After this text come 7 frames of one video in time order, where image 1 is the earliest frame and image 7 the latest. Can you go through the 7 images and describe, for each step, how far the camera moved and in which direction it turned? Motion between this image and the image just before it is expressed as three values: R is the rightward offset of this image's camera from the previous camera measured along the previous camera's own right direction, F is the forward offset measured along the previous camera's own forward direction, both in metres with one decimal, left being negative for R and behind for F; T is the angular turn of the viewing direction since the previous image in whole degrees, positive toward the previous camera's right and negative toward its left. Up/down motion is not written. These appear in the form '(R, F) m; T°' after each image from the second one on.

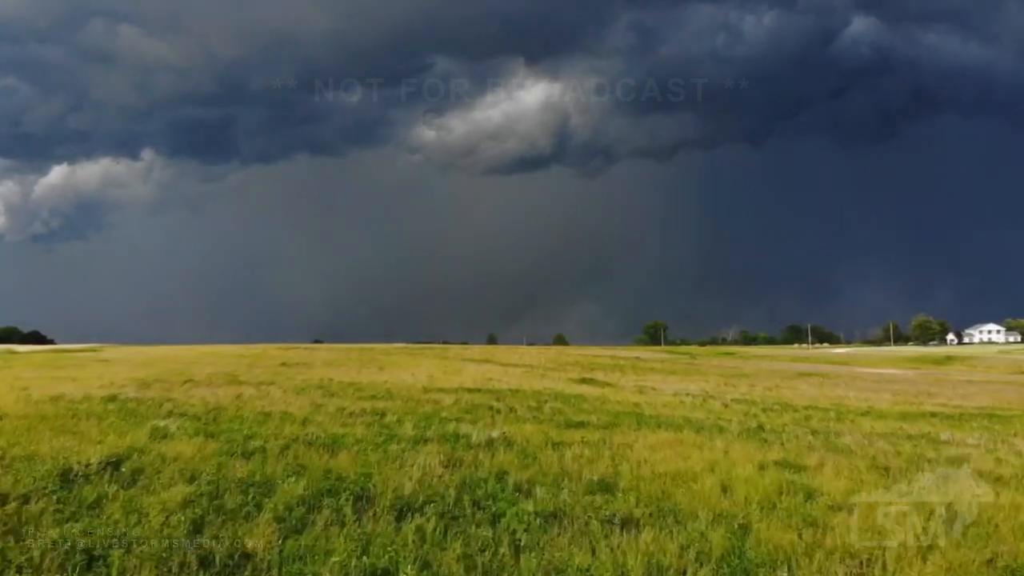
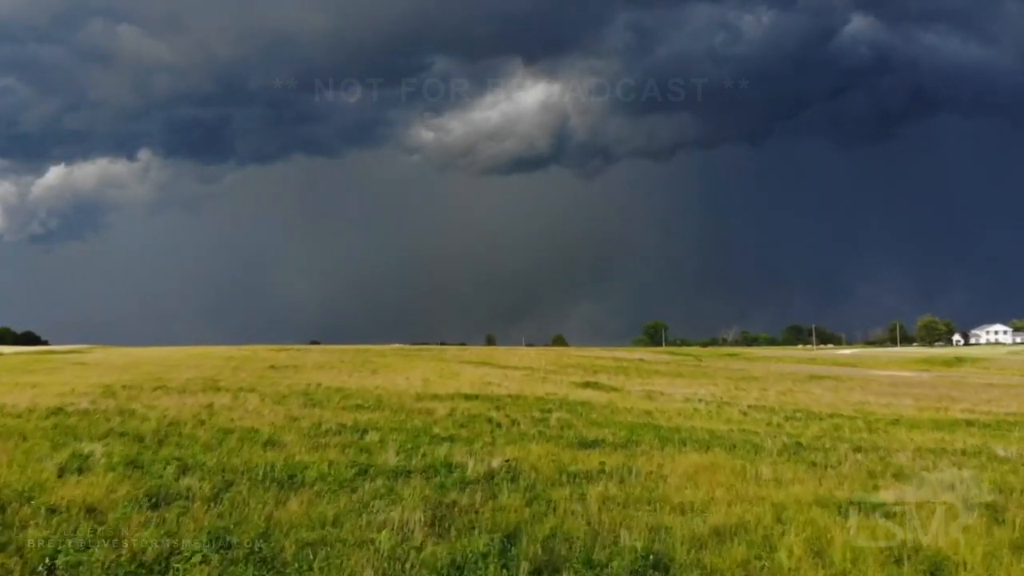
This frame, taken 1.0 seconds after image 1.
(-0.1, +1.5) m; 0°
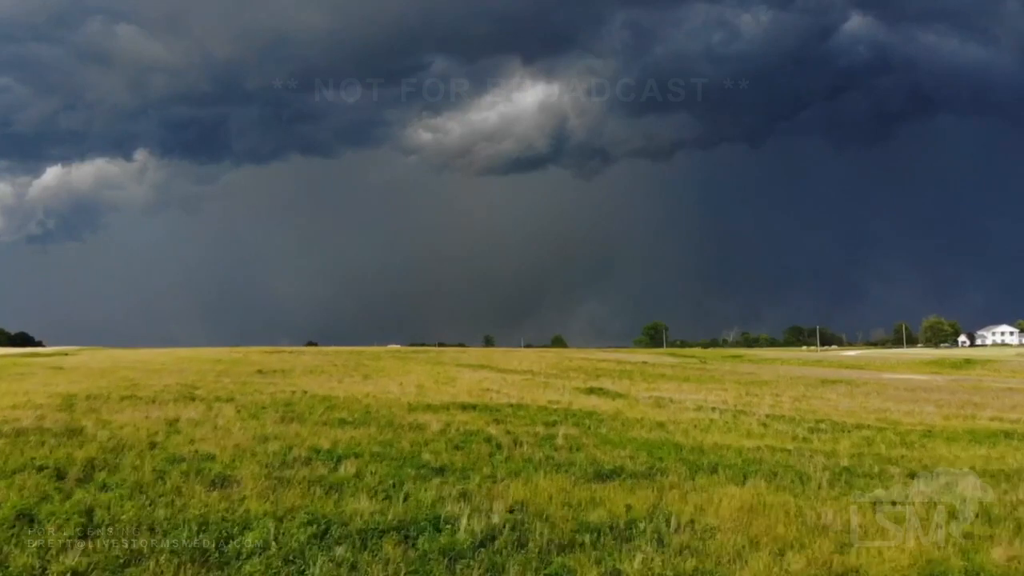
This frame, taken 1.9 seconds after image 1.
(-0.1, +1.4) m; 0°
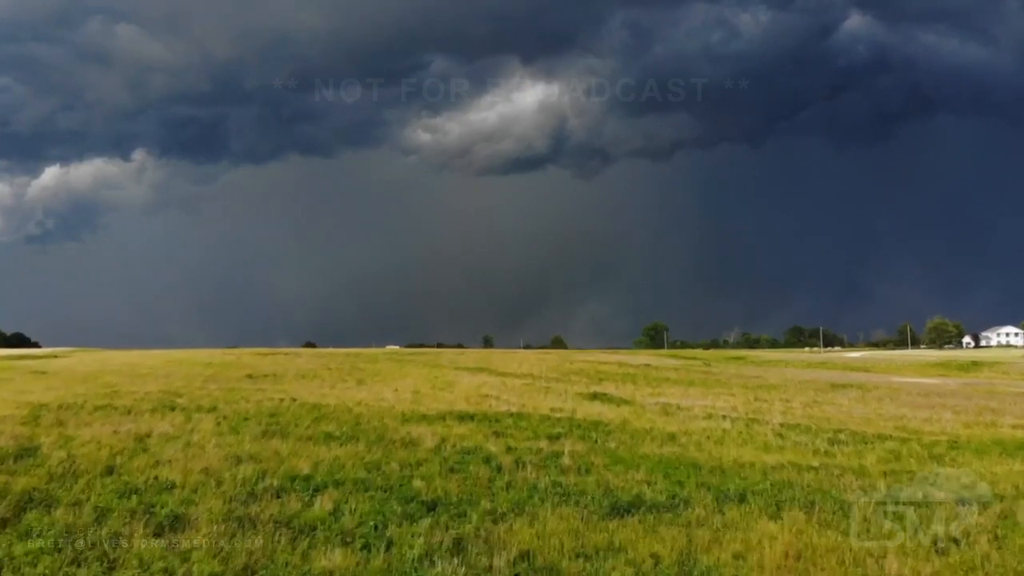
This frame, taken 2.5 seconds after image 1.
(0.0, +1.0) m; 0°
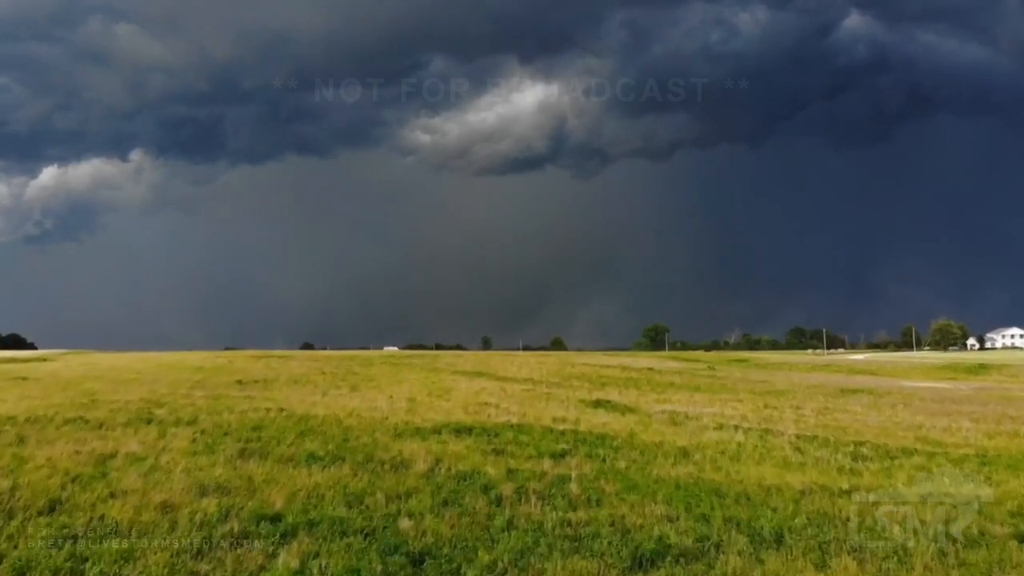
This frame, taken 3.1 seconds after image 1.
(0.0, +1.0) m; 0°
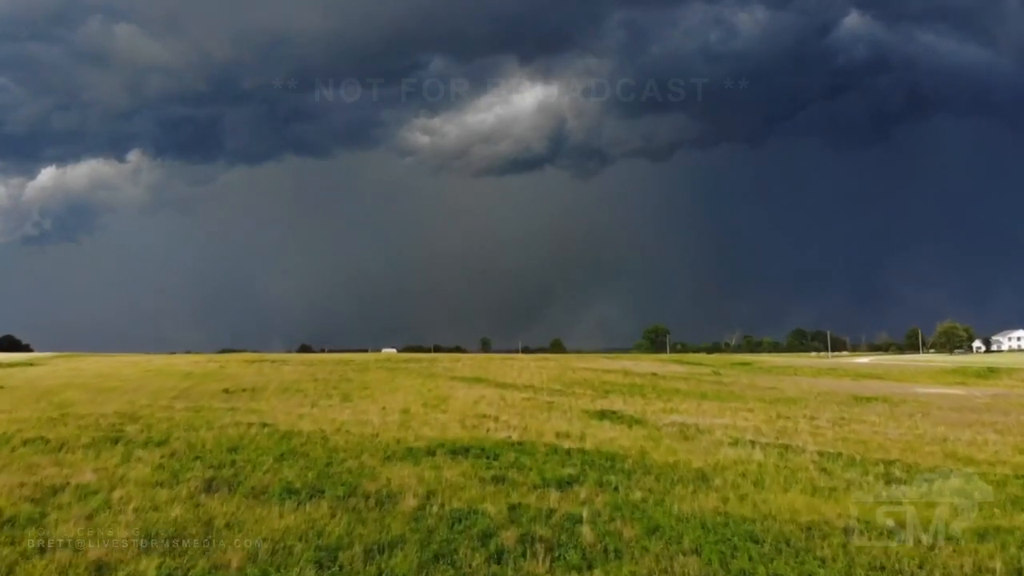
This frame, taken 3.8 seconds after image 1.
(0.0, +1.2) m; 0°
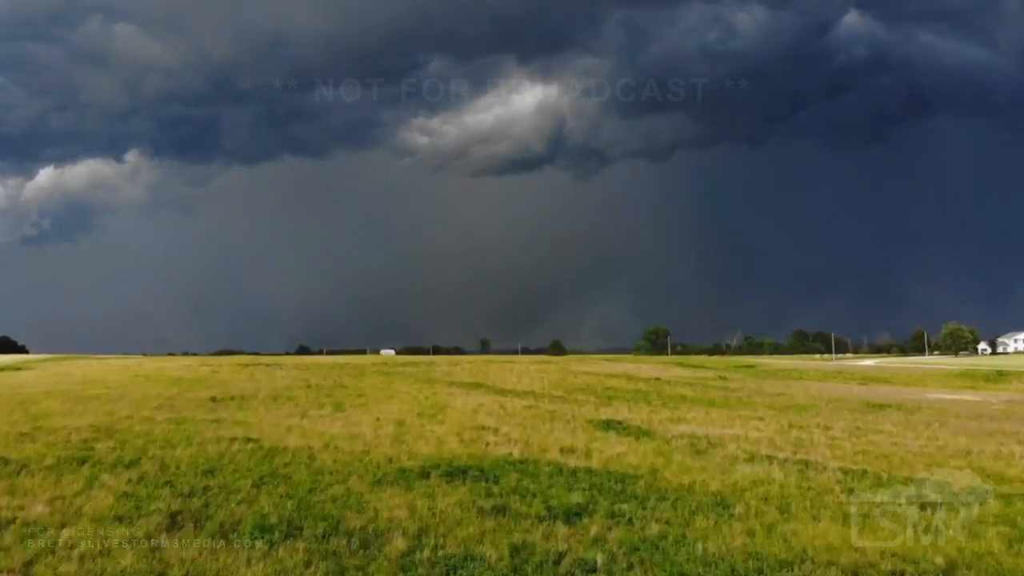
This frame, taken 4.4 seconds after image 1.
(0.0, +1.0) m; 0°
